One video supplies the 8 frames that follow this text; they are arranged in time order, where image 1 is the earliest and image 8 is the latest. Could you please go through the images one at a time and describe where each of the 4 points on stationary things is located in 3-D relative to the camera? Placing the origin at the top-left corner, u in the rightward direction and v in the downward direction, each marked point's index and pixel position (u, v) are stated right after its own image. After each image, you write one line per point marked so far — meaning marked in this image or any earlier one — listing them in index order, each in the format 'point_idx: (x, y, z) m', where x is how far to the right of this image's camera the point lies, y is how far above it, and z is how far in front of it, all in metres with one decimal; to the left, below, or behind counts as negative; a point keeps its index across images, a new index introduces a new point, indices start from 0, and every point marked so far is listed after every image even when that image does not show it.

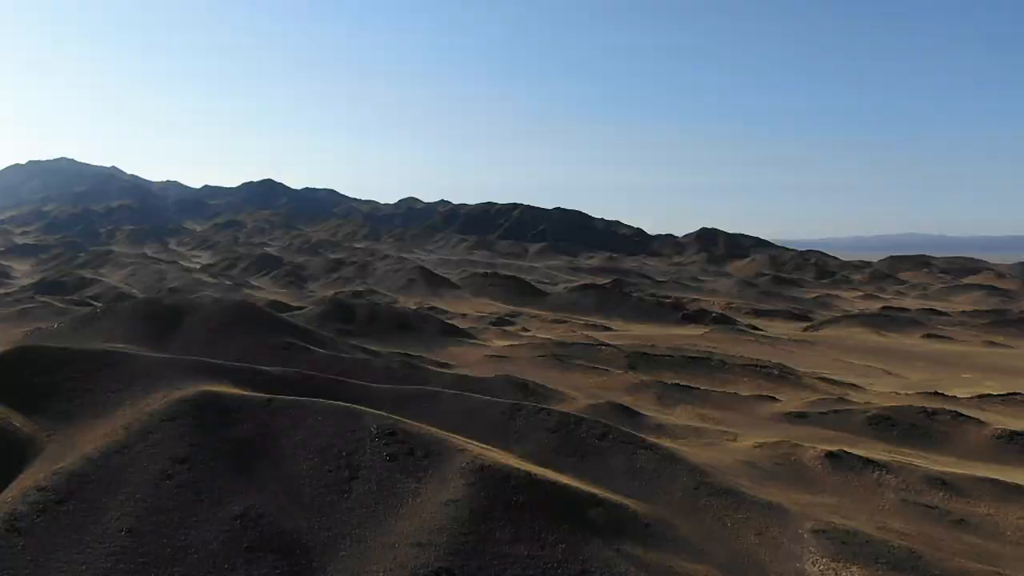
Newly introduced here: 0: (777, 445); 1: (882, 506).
0: (+5.2, -3.1, +15.2) m
1: (+5.9, -3.5, +12.4) m
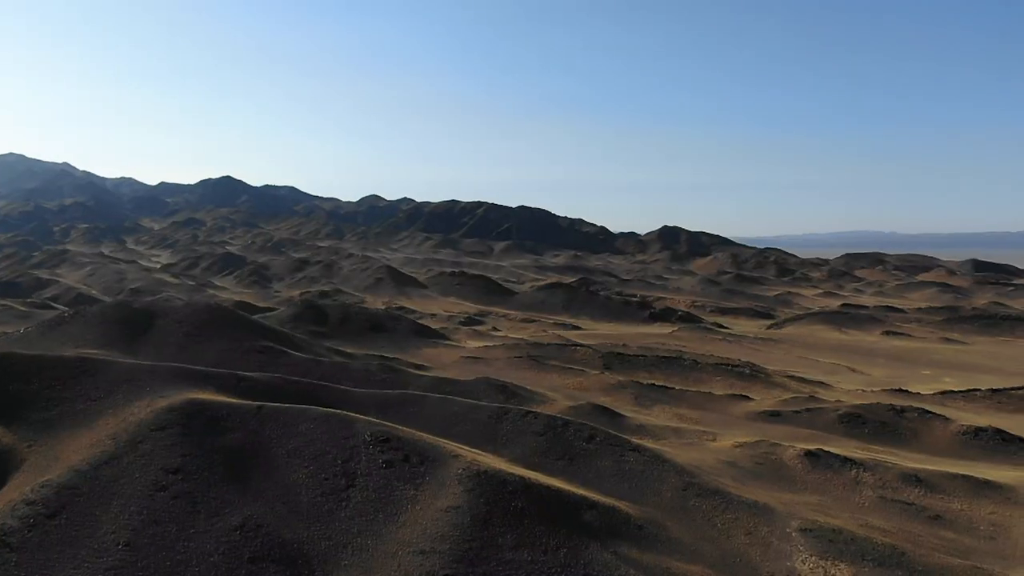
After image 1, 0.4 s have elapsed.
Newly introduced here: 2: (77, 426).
0: (+4.9, -3.1, +15.6) m
1: (+5.7, -3.5, +12.8) m
2: (-7.3, -2.3, +13.1) m
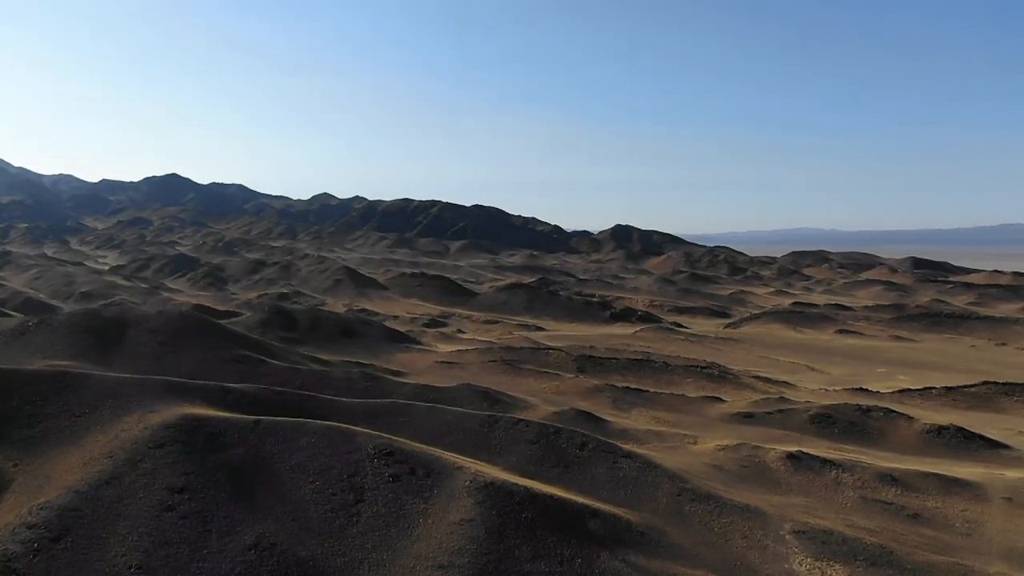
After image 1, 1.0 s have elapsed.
0: (+4.7, -3.3, +16.1) m
1: (+5.7, -3.7, +13.3) m
2: (-7.4, -2.6, +12.8) m
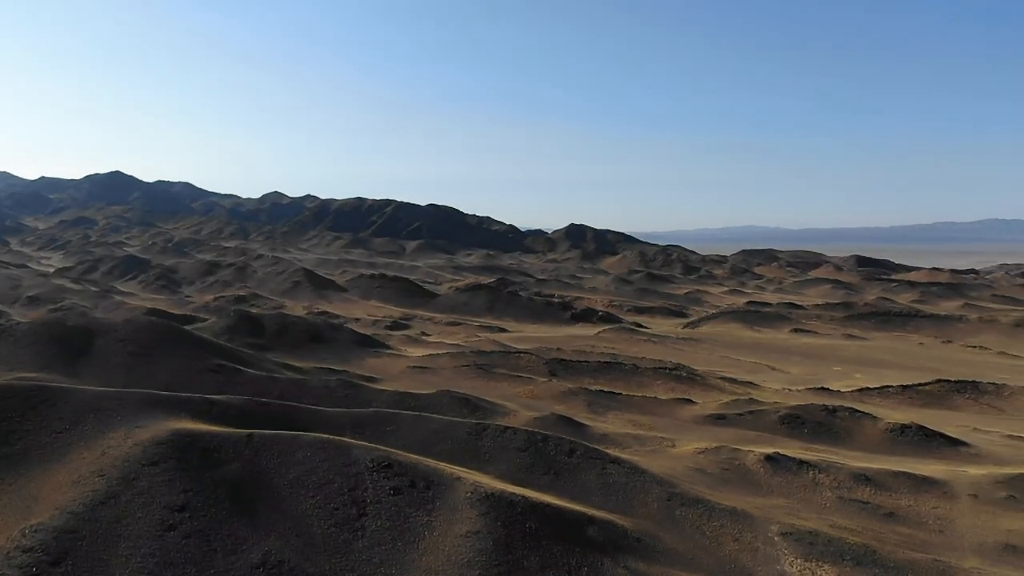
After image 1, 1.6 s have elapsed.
0: (+4.4, -3.4, +16.5) m
1: (+5.6, -3.8, +13.9) m
2: (-7.5, -2.8, +12.5) m
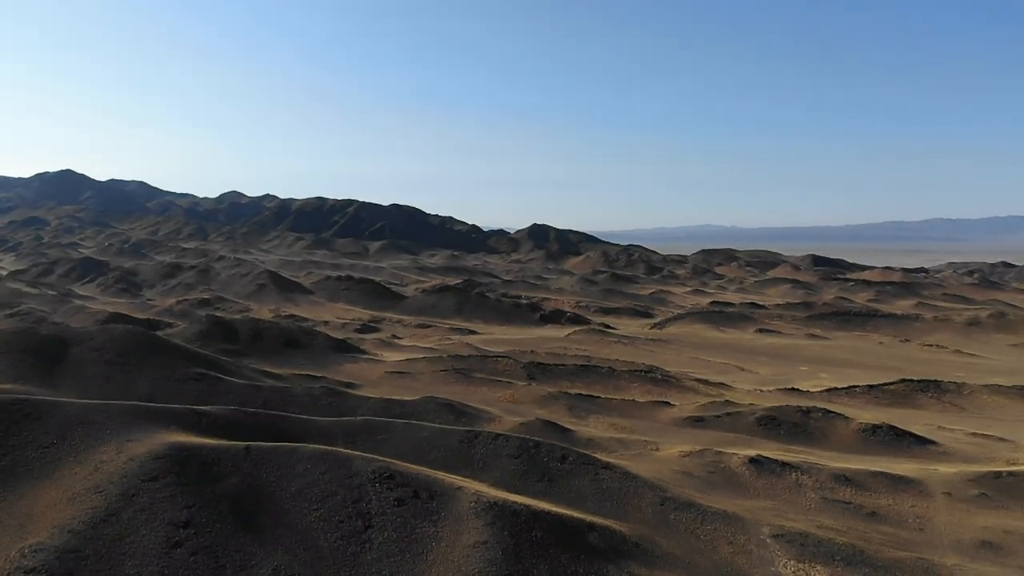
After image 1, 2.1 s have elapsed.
0: (+4.1, -3.6, +16.9) m
1: (+5.5, -4.0, +14.3) m
2: (-7.5, -3.0, +12.3) m
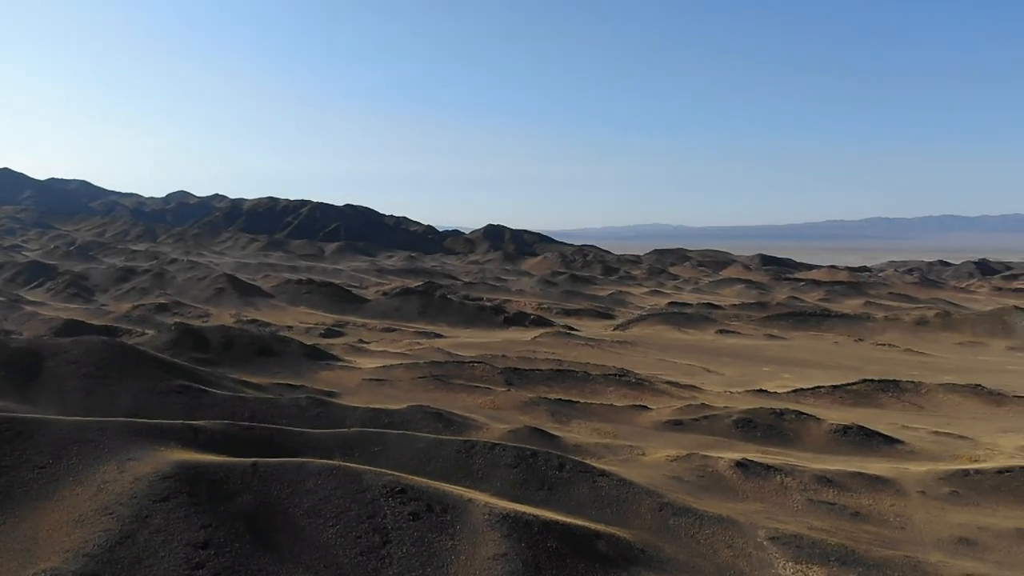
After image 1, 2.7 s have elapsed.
0: (+3.9, -3.8, +17.4) m
1: (+5.4, -4.2, +14.9) m
2: (-7.3, -3.3, +12.0) m
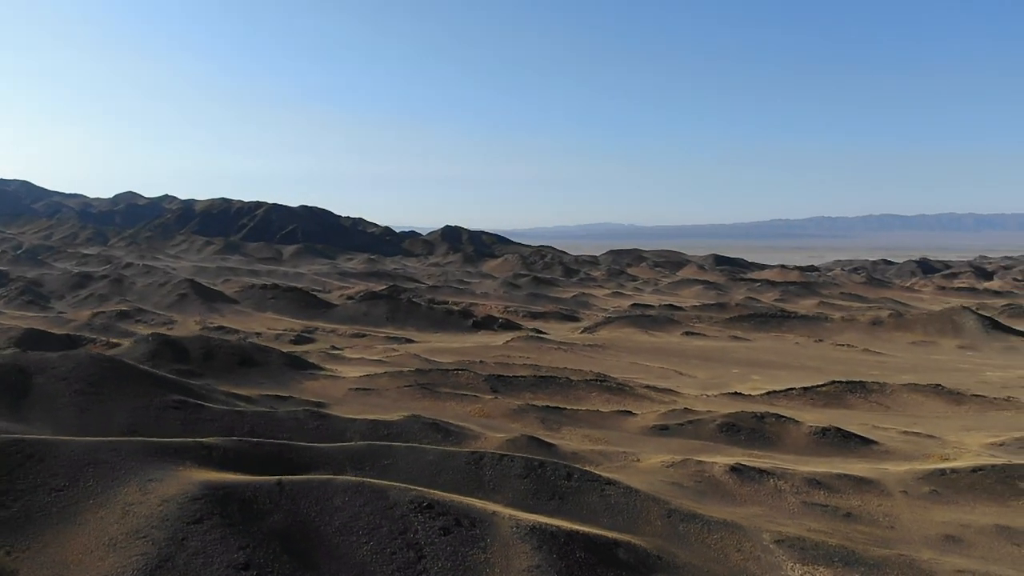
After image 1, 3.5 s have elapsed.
0: (+4.0, -4.1, +18.1) m
1: (+5.6, -4.4, +15.6) m
2: (-6.9, -3.6, +12.0) m
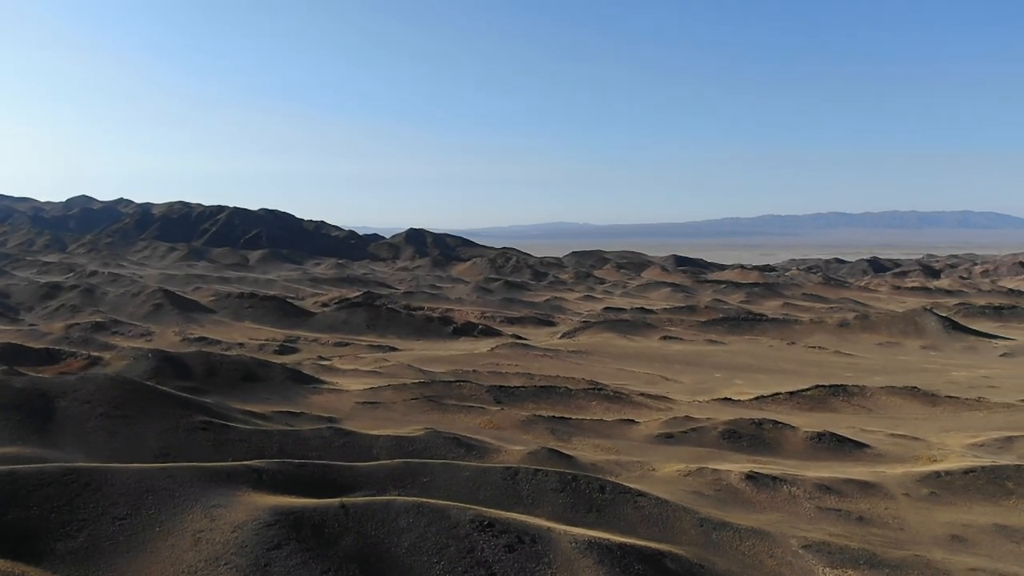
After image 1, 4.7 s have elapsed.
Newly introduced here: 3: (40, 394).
0: (+4.5, -4.5, +19.0) m
1: (+6.4, -4.8, +16.7) m
2: (-6.0, -4.2, +12.3) m
3: (-11.6, -2.6, +19.1) m
